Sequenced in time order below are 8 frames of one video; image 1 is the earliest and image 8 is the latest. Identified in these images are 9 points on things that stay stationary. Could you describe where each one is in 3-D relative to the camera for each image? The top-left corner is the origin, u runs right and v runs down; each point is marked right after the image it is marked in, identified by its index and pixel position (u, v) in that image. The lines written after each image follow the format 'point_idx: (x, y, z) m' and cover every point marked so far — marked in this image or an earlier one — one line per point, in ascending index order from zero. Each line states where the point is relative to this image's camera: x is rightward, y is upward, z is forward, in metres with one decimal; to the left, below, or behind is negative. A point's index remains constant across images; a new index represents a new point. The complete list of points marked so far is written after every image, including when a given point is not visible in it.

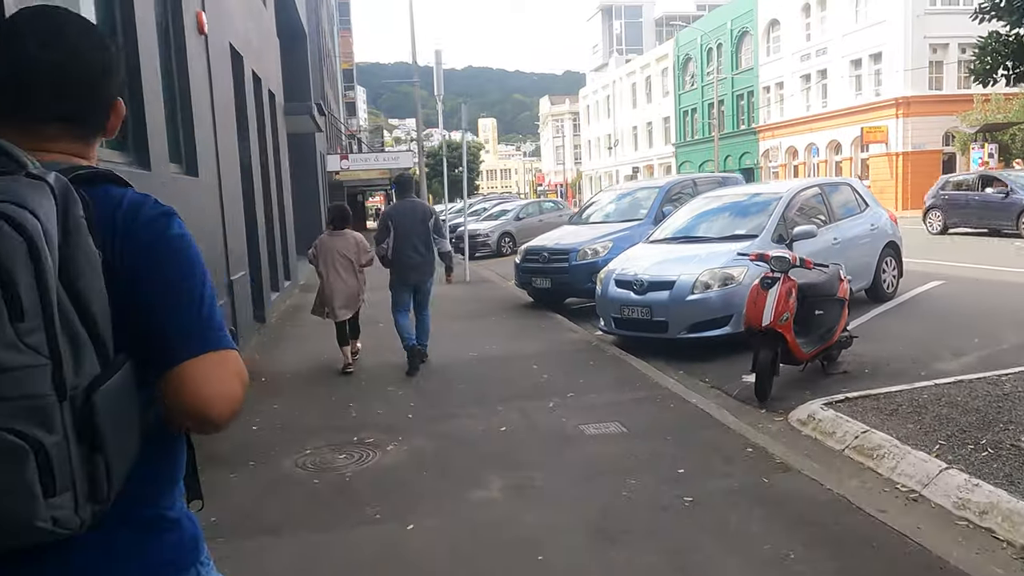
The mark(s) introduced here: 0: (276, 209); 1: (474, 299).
0: (-3.7, +1.2, +12.2) m
1: (-0.6, -0.2, +12.2) m
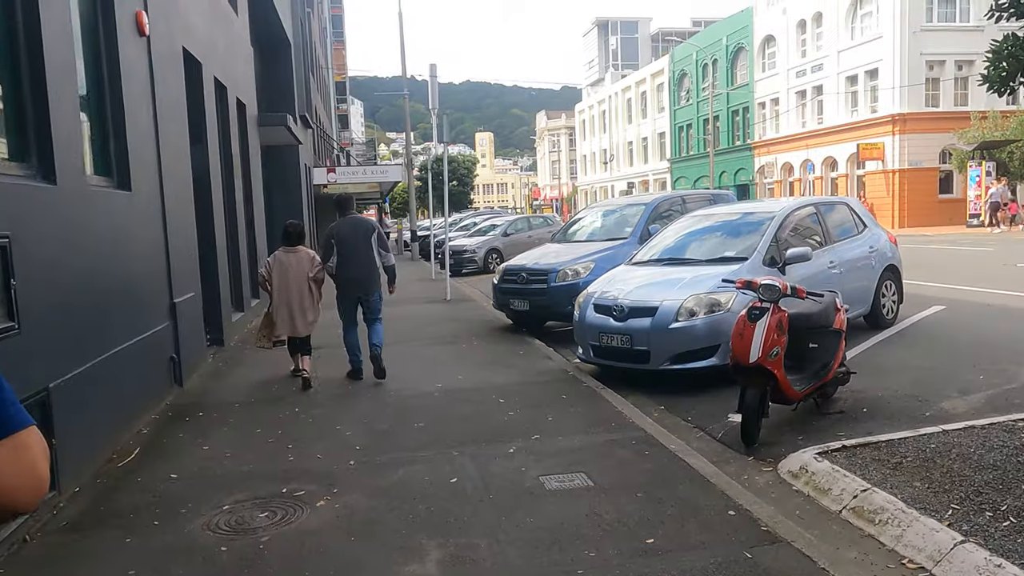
0: (-4.0, +0.9, +11.6) m
1: (-0.9, -0.5, +11.6) m
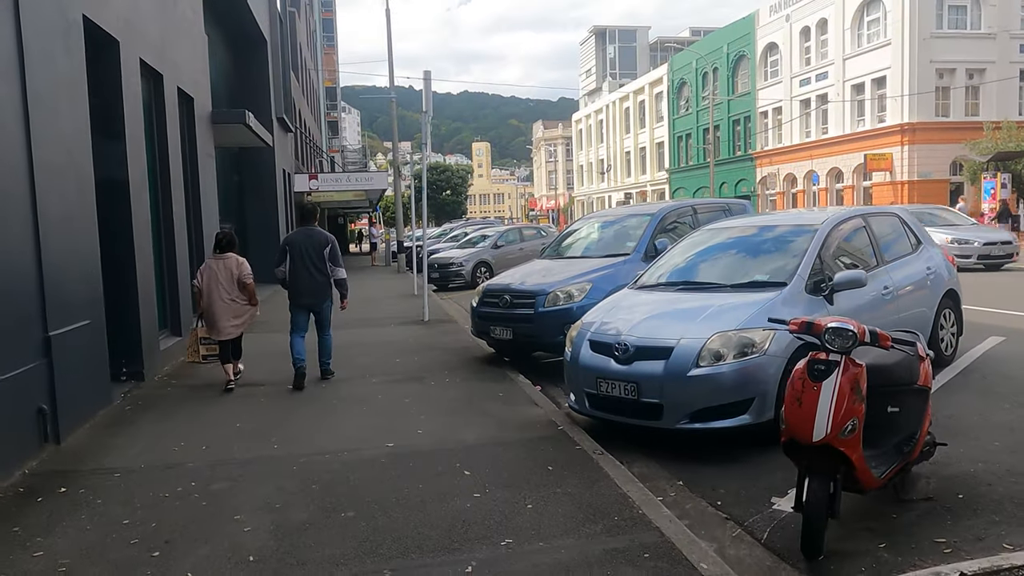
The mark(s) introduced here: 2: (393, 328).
0: (-4.3, +0.7, +10.0) m
1: (-1.2, -0.8, +10.0) m
2: (-1.9, -0.6, +12.0) m
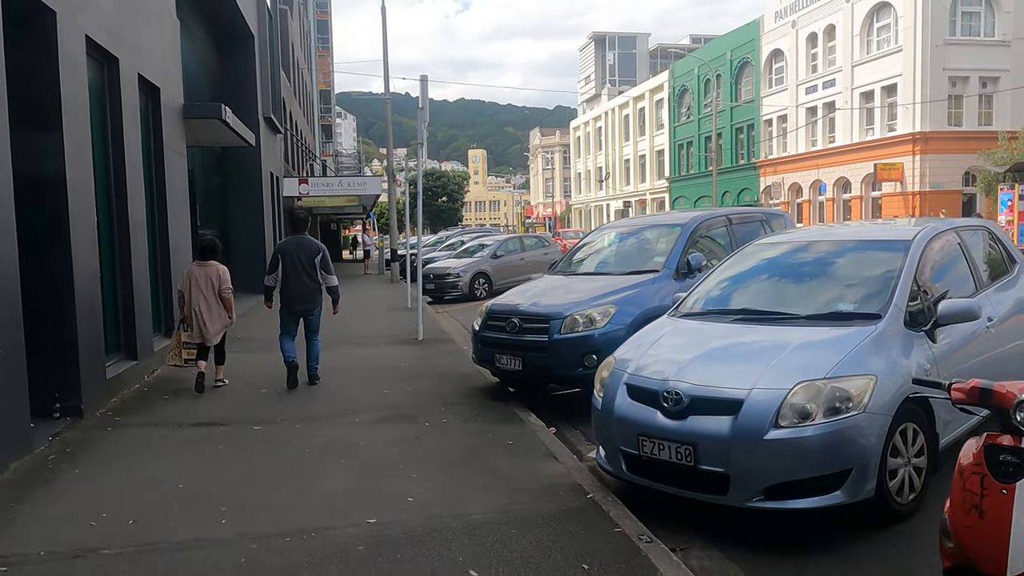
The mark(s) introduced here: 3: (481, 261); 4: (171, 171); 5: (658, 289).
0: (-4.2, +0.5, +8.7) m
1: (-1.1, -1.0, +8.7) m
2: (-1.8, -0.9, +10.7) m
3: (-0.8, +0.7, +19.2) m
4: (-4.5, +1.6, +10.2) m
5: (+1.4, 0.0, +7.2) m
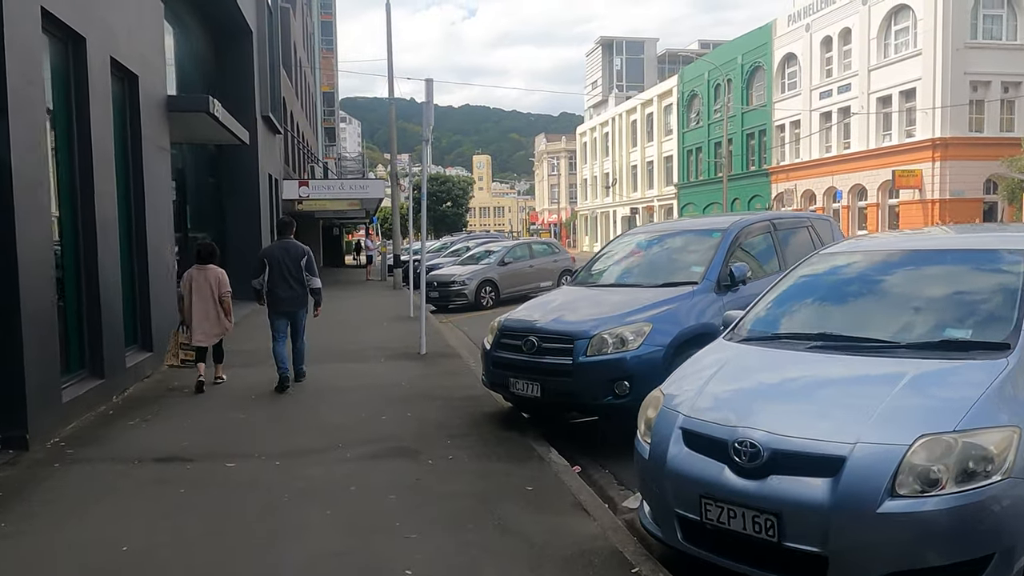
0: (-4.0, +0.4, +7.8) m
1: (-0.9, -1.1, +7.8) m
2: (-1.7, -1.0, +9.8) m
3: (-0.6, +0.5, +18.3) m
4: (-4.4, +1.5, +9.3) m
5: (+1.5, -0.1, +6.3) m
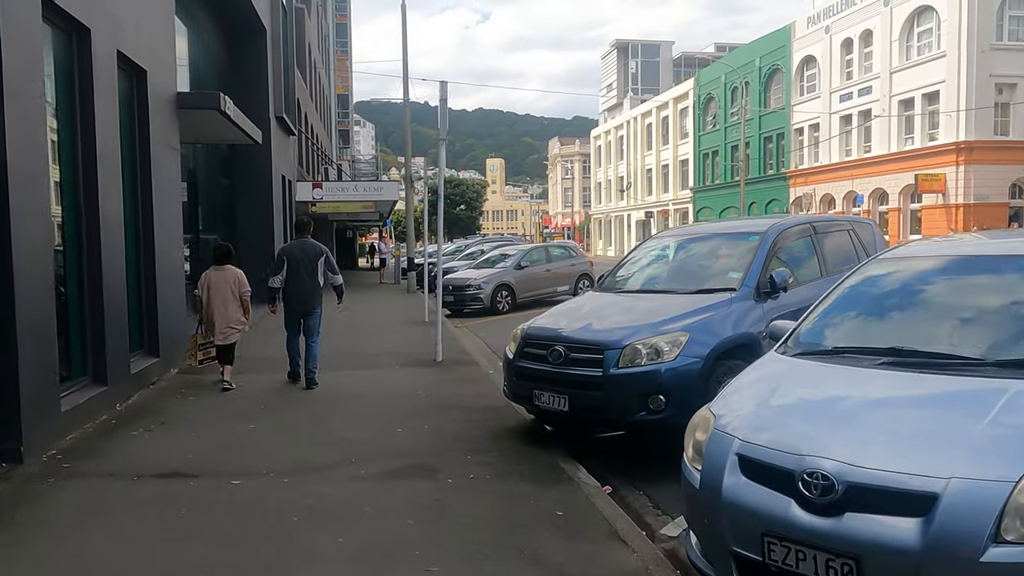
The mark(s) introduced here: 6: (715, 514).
0: (-3.8, +0.4, +7.4) m
1: (-0.7, -1.1, +7.4) m
2: (-1.4, -1.0, +9.4) m
3: (-0.2, +0.4, +17.9) m
4: (-4.1, +1.4, +8.9) m
5: (+1.7, -0.2, +5.8) m
6: (+0.9, -1.0, +3.3) m
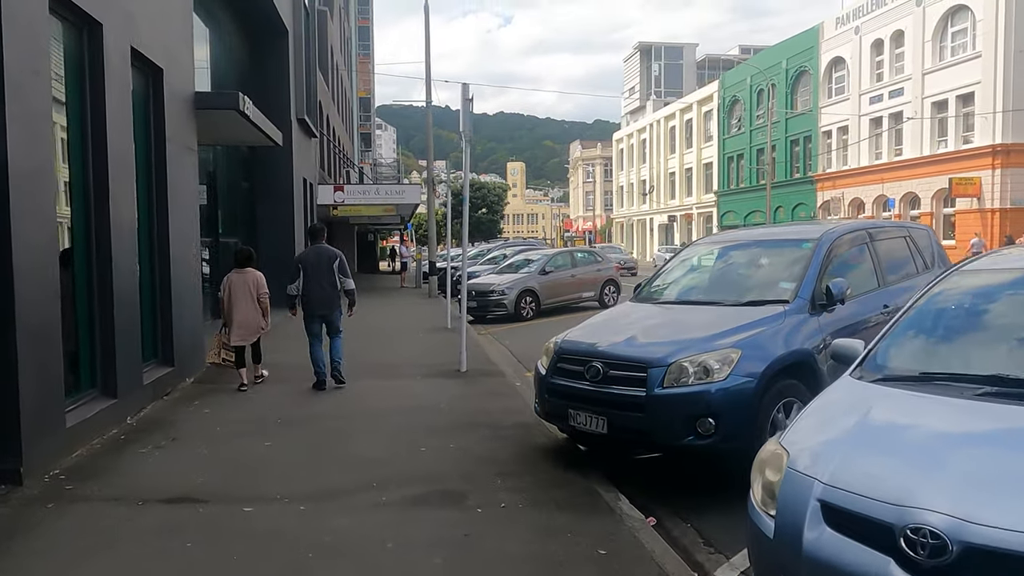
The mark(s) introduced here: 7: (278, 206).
0: (-3.5, +0.3, +7.1) m
1: (-0.5, -1.2, +7.0) m
2: (-1.1, -1.1, +9.0) m
3: (+0.4, +0.2, +17.4) m
4: (-3.8, +1.4, +8.6) m
5: (+1.9, -0.3, +5.4) m
6: (+1.0, -1.1, +2.8) m
7: (-5.4, +1.9, +17.8) m
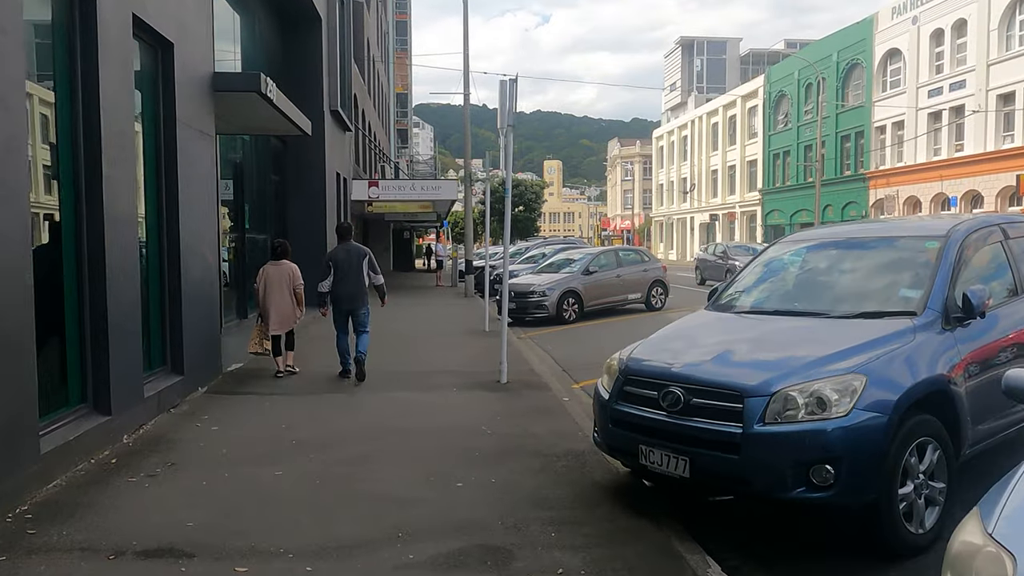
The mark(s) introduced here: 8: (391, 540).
0: (-3.1, +0.3, +6.2) m
1: (-0.1, -1.2, +6.0) m
2: (-0.6, -1.1, +8.0) m
3: (+1.3, +0.2, +16.4) m
4: (-3.3, +1.4, +7.8) m
5: (+2.3, -0.3, +4.3) m
6: (+1.2, -1.1, +1.8) m
7: (-4.5, +1.9, +17.0) m
8: (-0.7, -1.3, +4.1) m
